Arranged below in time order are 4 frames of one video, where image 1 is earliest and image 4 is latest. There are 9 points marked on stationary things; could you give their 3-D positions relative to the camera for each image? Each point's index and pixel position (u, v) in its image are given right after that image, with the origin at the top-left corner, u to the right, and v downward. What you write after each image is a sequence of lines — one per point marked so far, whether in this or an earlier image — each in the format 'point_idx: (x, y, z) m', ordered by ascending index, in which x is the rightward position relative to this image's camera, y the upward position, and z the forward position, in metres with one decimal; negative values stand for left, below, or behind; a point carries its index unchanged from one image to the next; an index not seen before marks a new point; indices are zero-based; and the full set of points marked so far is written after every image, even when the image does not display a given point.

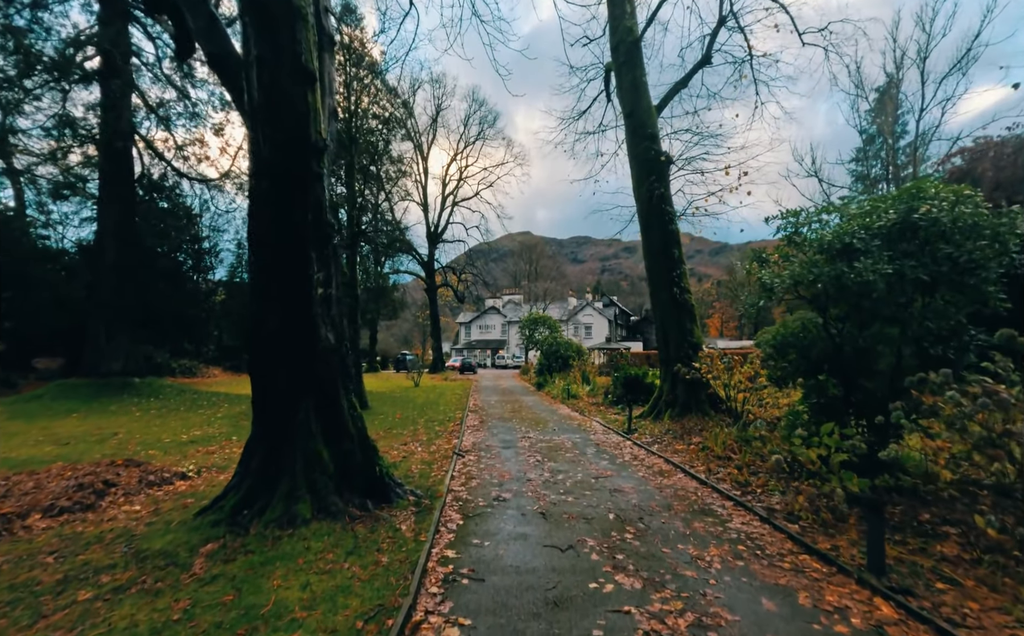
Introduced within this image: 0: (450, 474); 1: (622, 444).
0: (-1.0, -2.4, +7.1) m
1: (+2.3, -2.7, +9.7) m
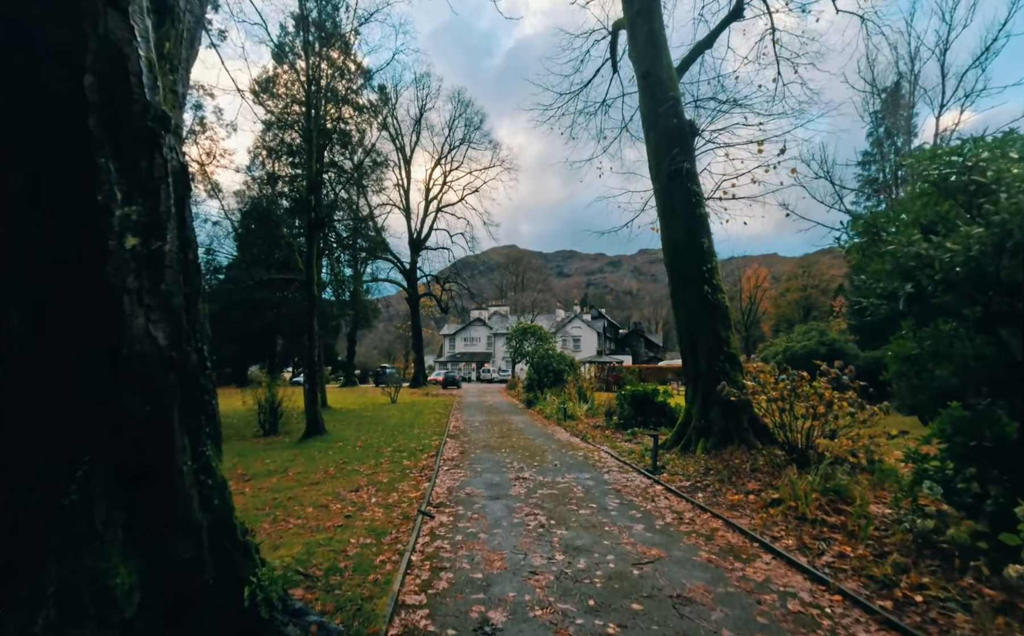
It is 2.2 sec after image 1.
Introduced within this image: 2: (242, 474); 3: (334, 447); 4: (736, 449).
0: (-1.0, -2.4, +4.5) m
1: (+2.2, -2.7, +7.1) m
2: (-5.4, -3.1, +9.2) m
3: (-4.7, -3.4, +12.2) m
4: (+4.1, -2.4, +8.6) m
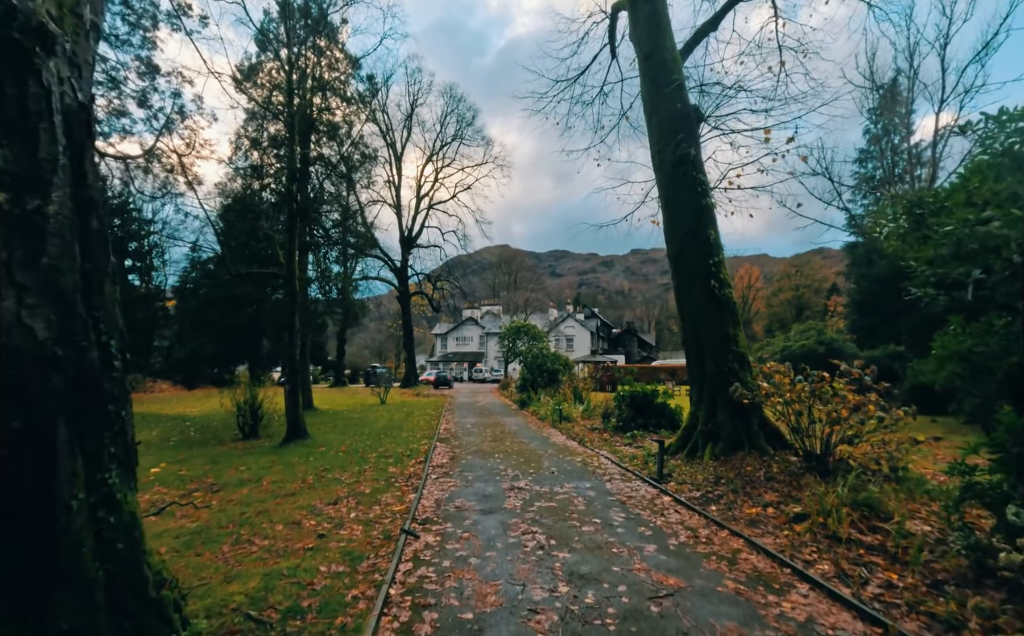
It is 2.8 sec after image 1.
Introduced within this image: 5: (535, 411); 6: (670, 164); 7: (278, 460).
0: (-1.1, -2.3, +3.8) m
1: (+2.1, -2.6, +6.5) m
2: (-5.5, -3.0, +8.5) m
3: (-4.8, -3.3, +11.4) m
4: (+4.0, -2.4, +8.0) m
5: (+1.0, -4.0, +19.7) m
6: (+3.4, +3.3, +9.9) m
7: (-5.5, -3.3, +10.7) m
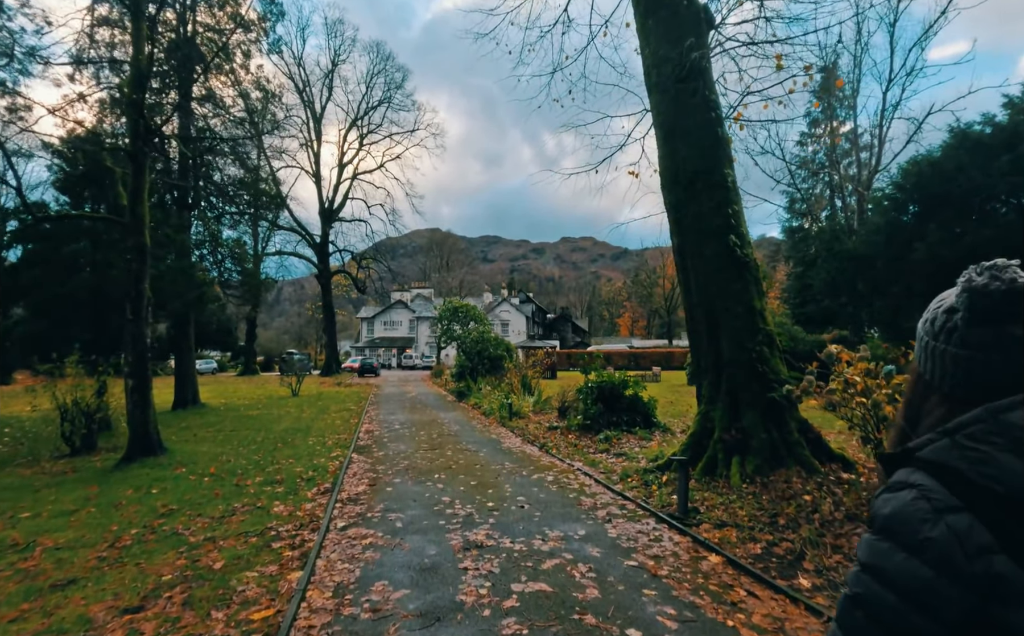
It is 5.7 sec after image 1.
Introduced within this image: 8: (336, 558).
0: (-1.0, -2.0, +0.8) m
1: (+1.8, -2.2, +4.0) m
2: (-6.1, -2.5, +4.8) m
3: (-5.8, -2.7, +7.9) m
4: (+3.5, -1.9, +5.7) m
5: (-1.3, -3.1, +16.9) m
6: (+2.6, +3.8, +7.3) m
7: (-6.3, -2.7, +7.1) m
8: (-1.8, -2.4, +4.6) m
